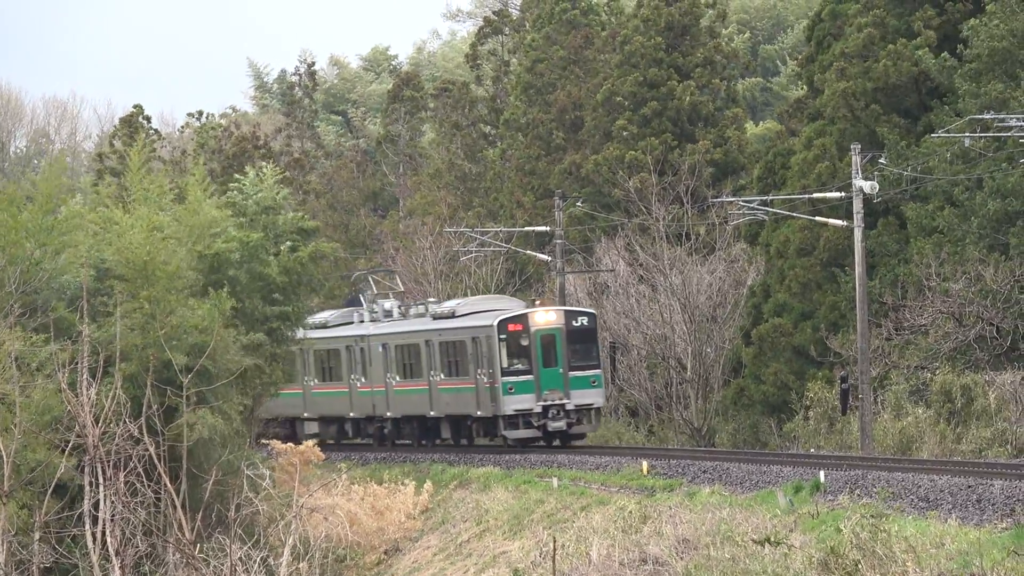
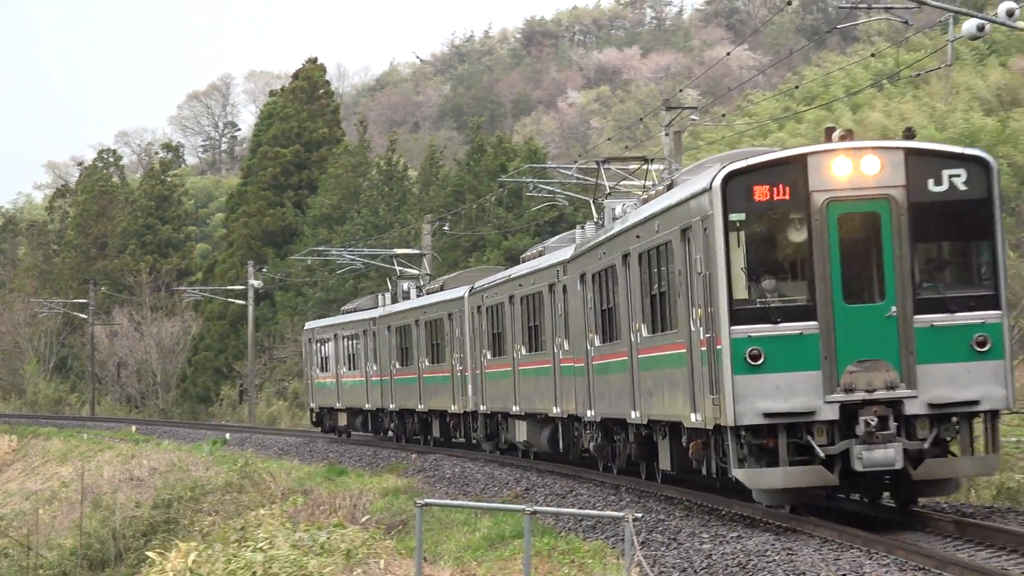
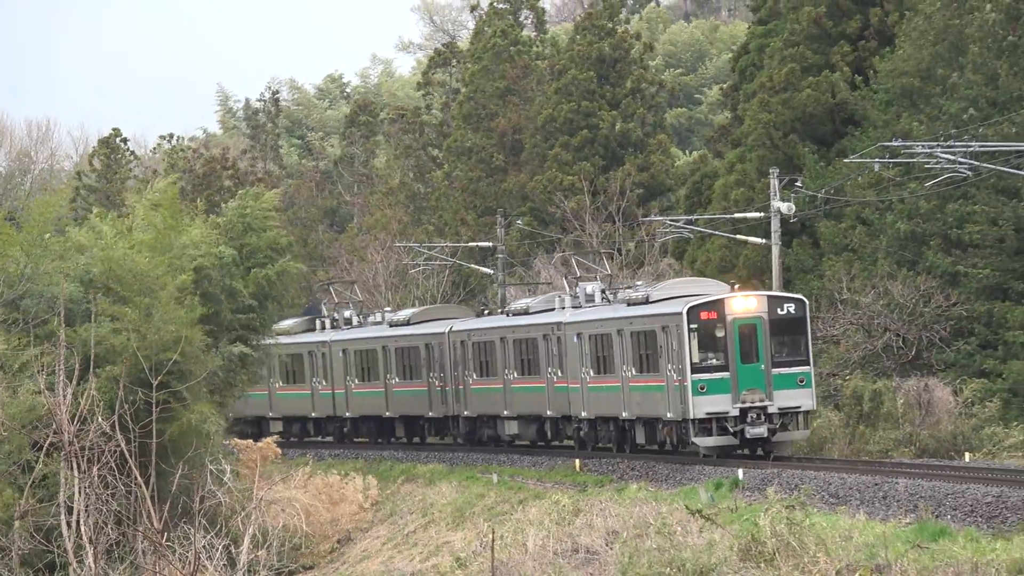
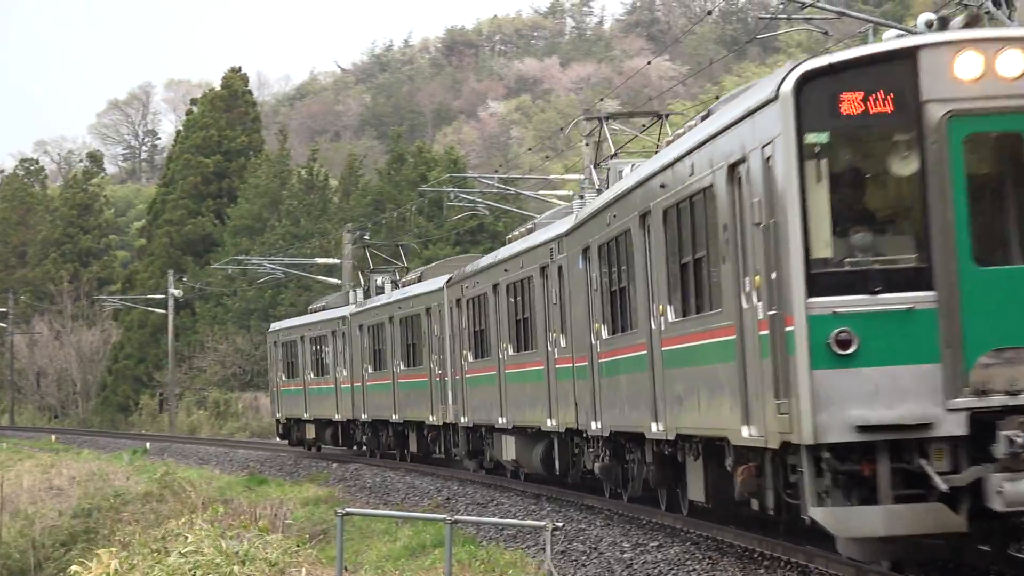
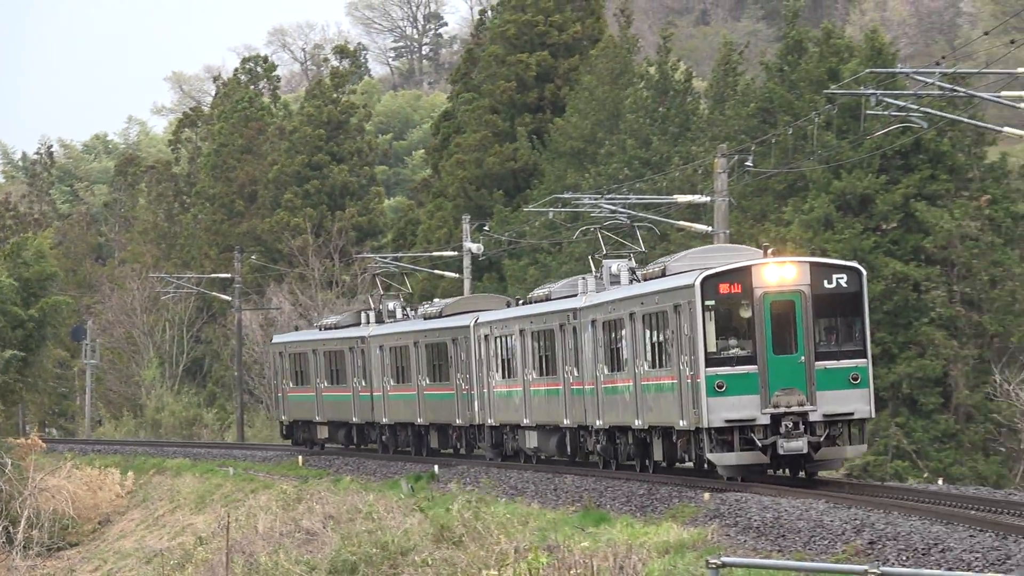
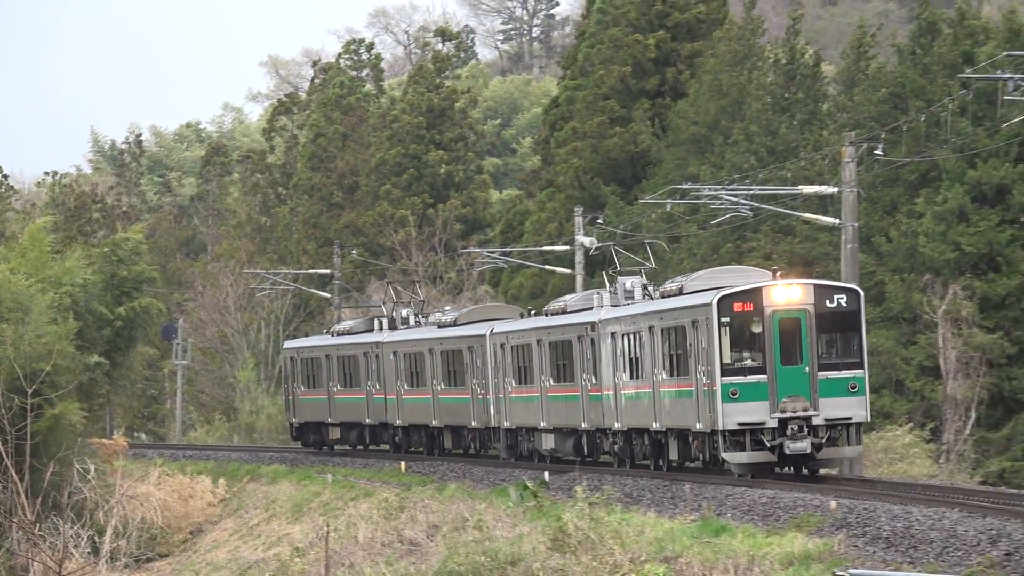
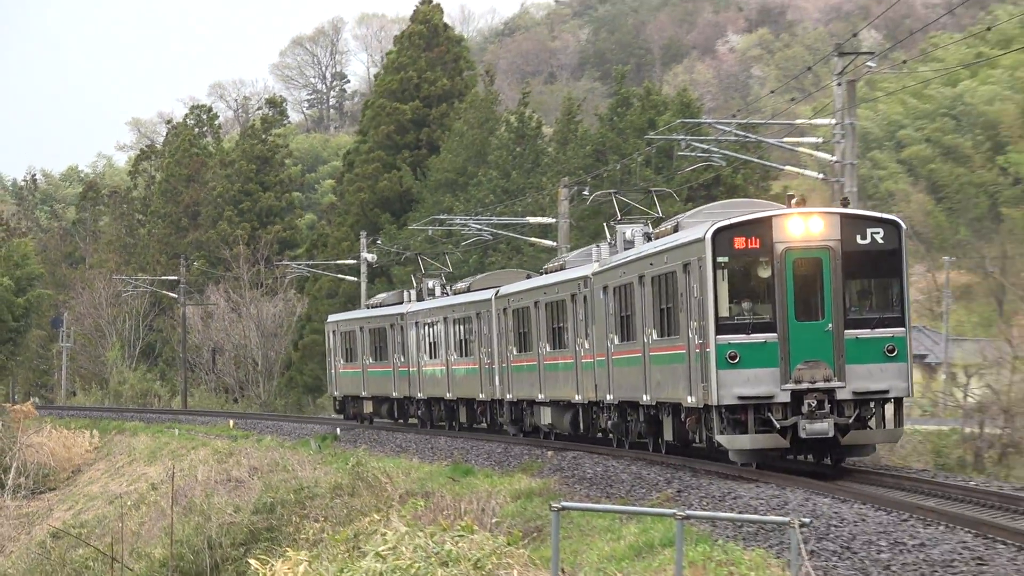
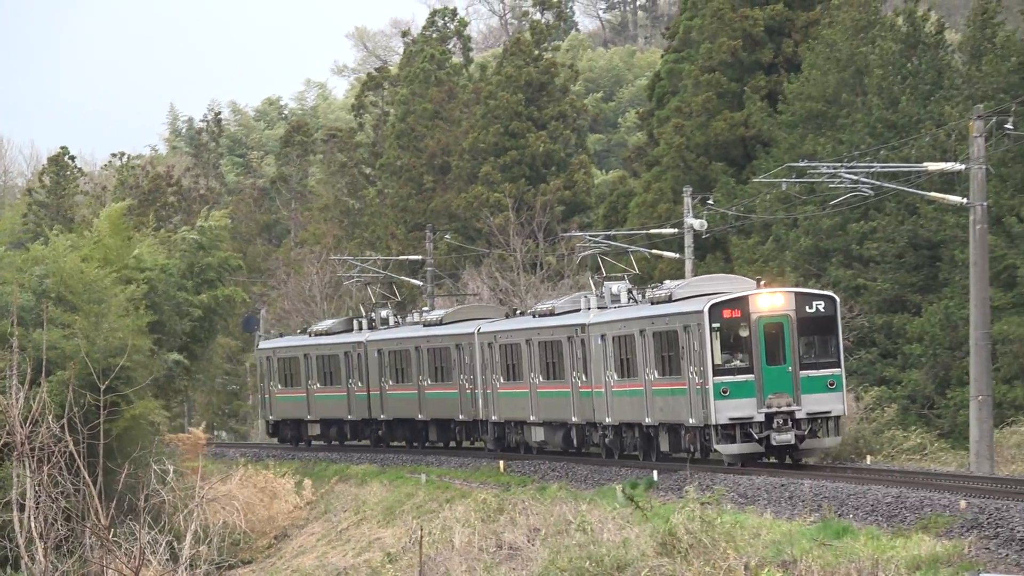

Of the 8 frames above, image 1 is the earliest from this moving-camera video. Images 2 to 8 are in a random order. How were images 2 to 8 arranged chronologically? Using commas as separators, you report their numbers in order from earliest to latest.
3, 8, 6, 5, 7, 2, 4
